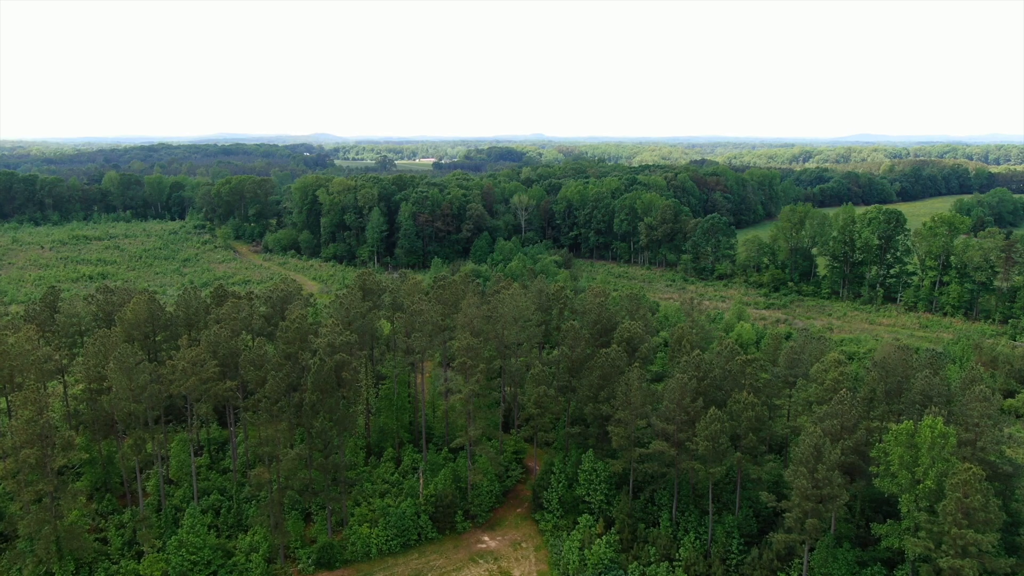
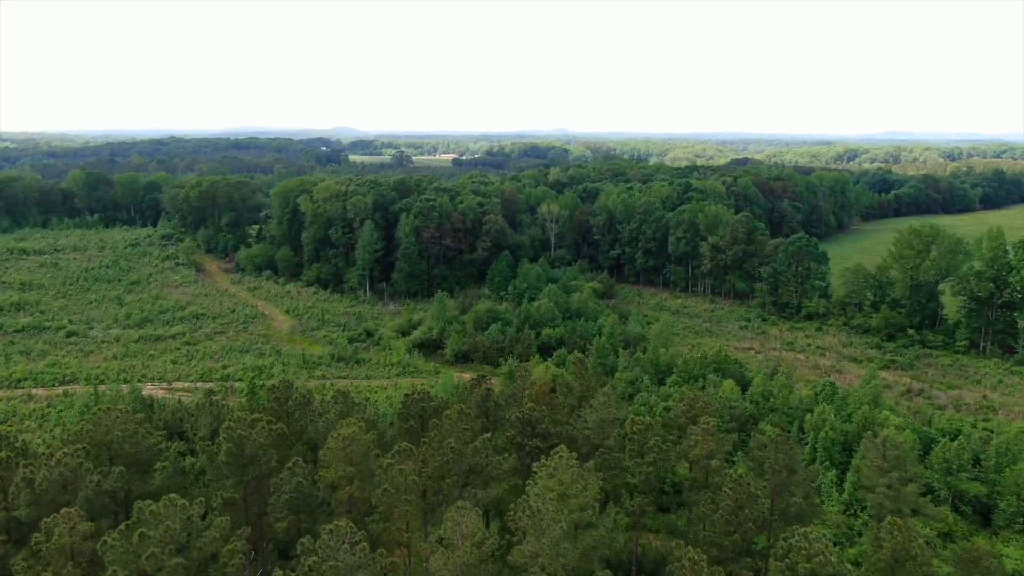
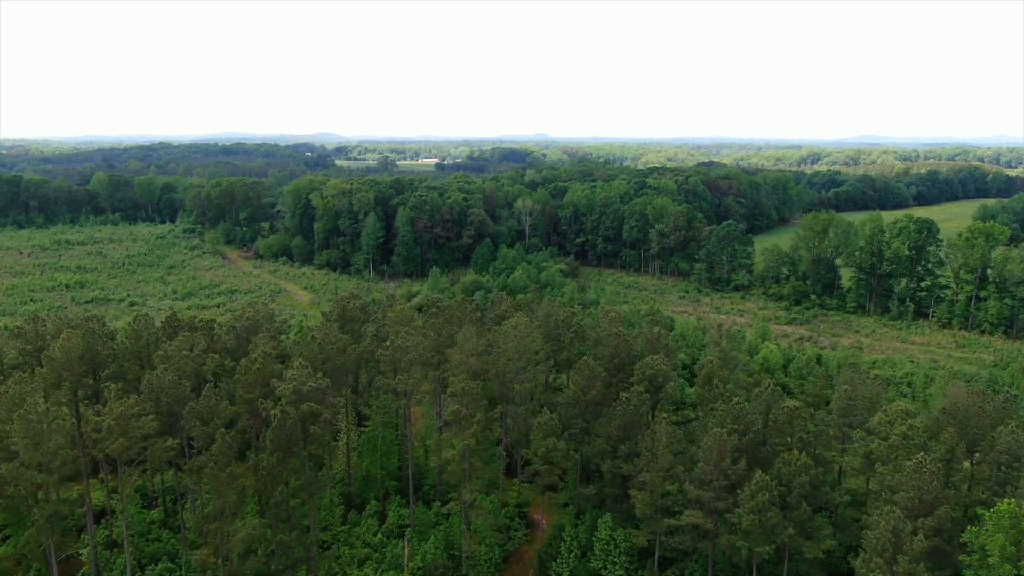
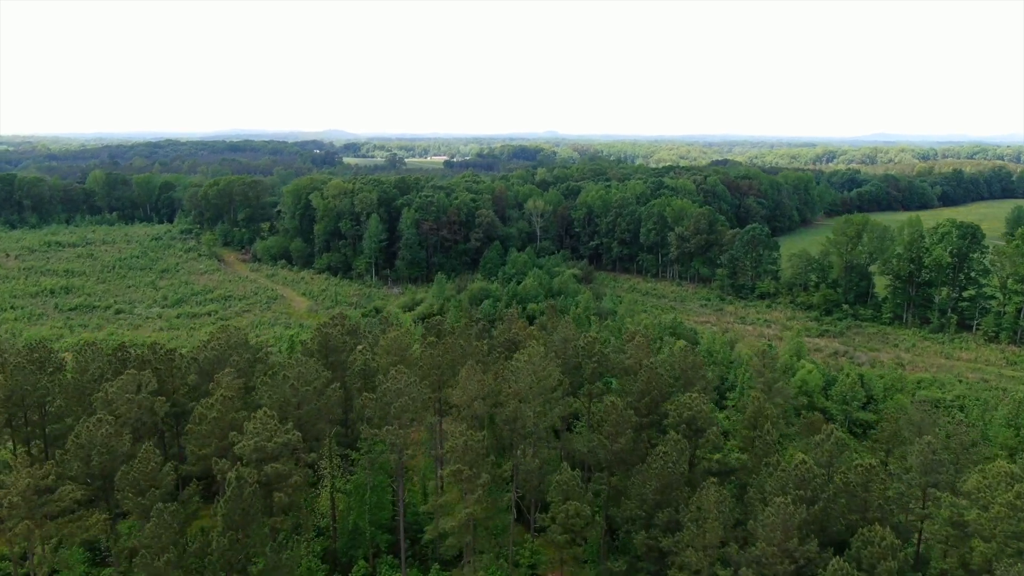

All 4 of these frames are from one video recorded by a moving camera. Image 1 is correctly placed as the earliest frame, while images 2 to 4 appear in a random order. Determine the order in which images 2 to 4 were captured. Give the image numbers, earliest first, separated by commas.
3, 4, 2
